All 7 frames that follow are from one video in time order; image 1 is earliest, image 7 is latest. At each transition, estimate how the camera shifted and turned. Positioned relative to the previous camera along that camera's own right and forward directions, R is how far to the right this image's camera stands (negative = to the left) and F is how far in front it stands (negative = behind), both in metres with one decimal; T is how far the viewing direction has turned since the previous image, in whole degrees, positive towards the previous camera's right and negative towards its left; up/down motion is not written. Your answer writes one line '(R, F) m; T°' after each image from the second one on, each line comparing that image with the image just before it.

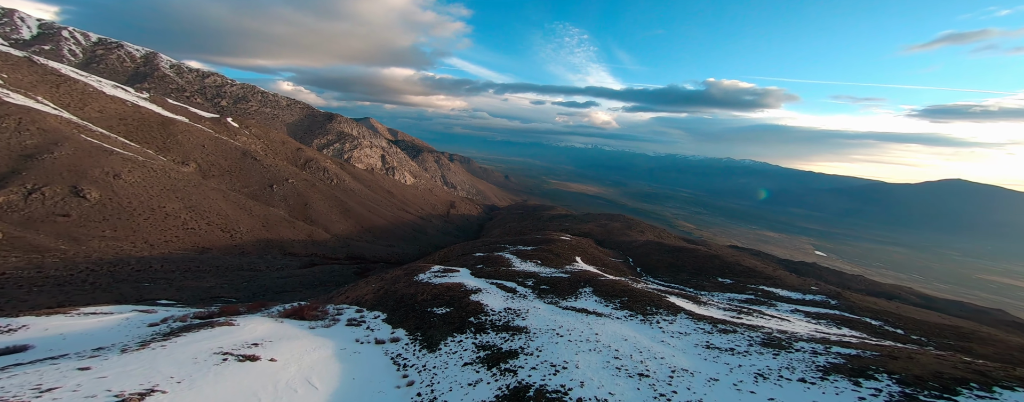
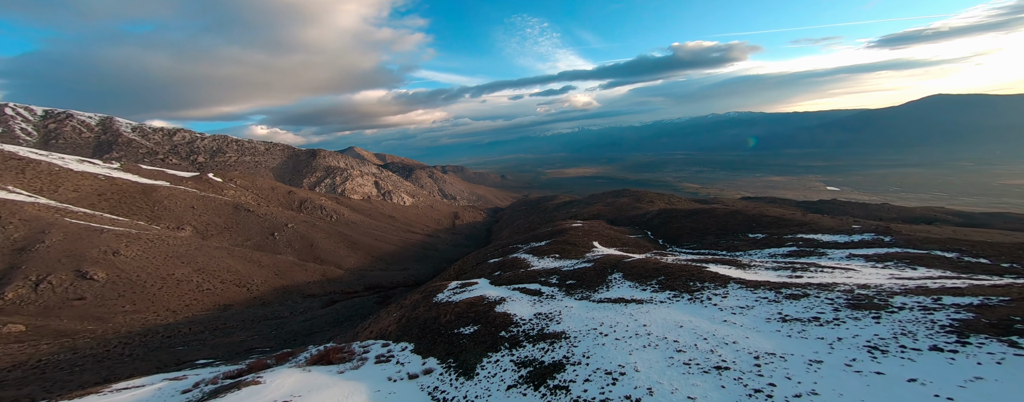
(-0.5, +2.3) m; 0°
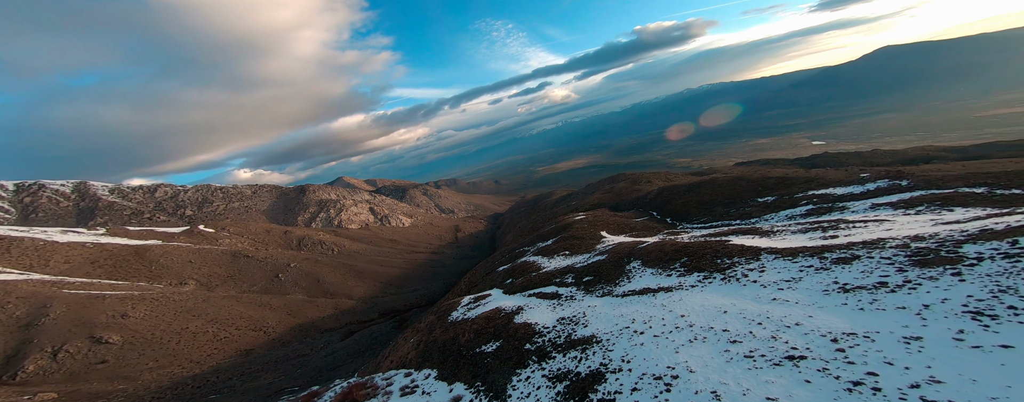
(-0.4, +1.8) m; 0°
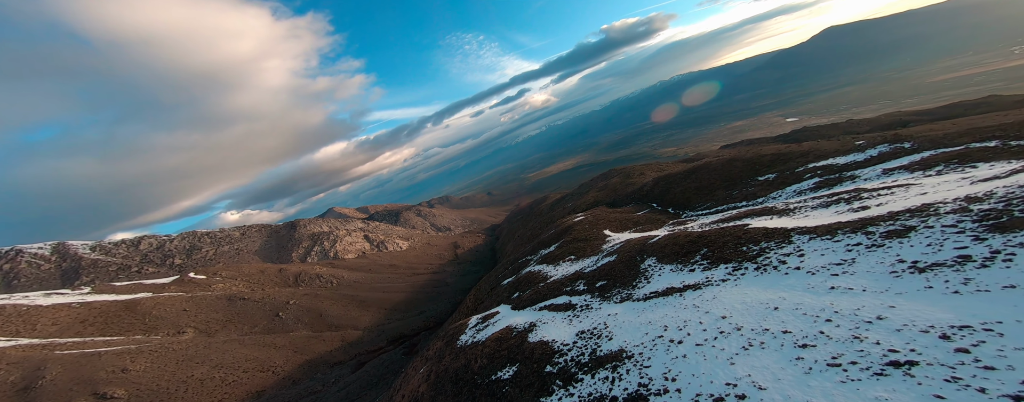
(-0.3, +2.5) m; +1°
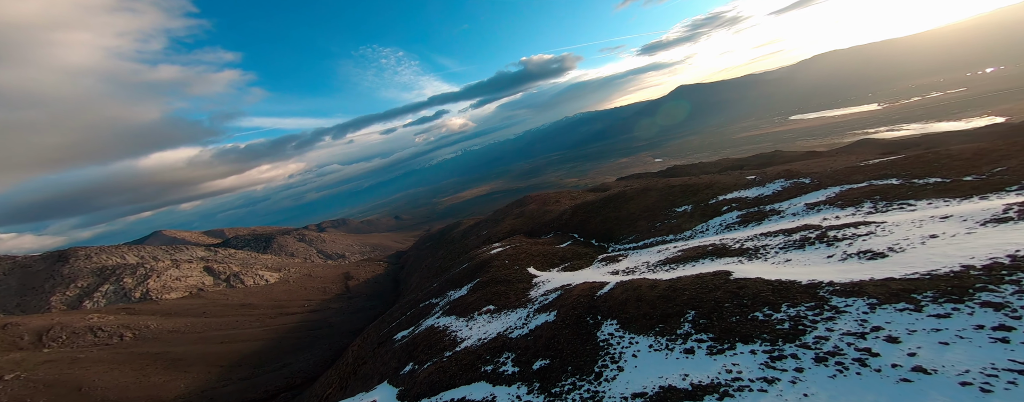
(+0.4, +11.5) m; +14°
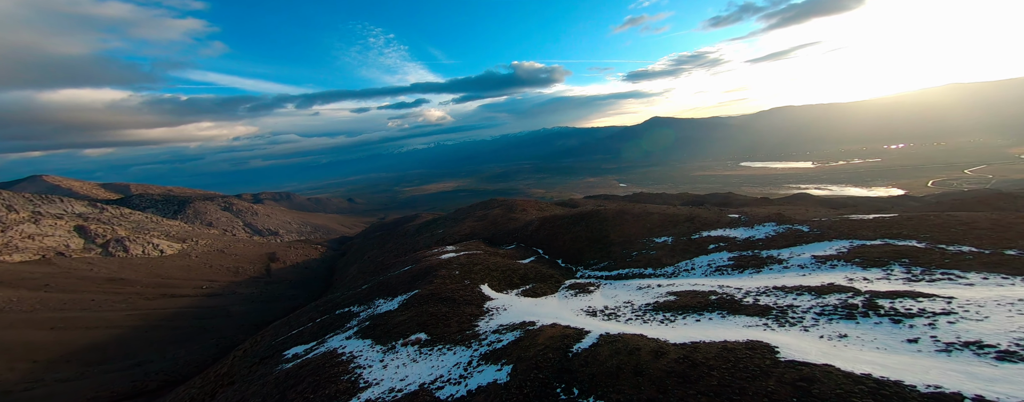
(+0.4, +8.9) m; +5°
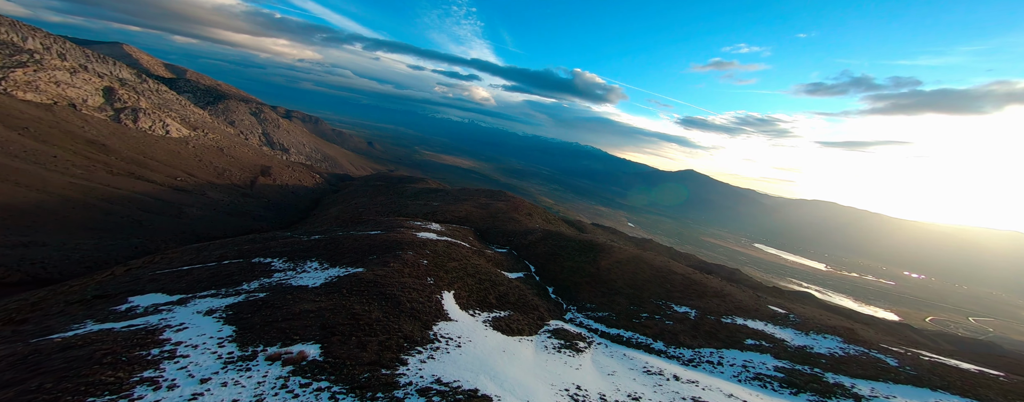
(+0.2, +10.0) m; -2°
